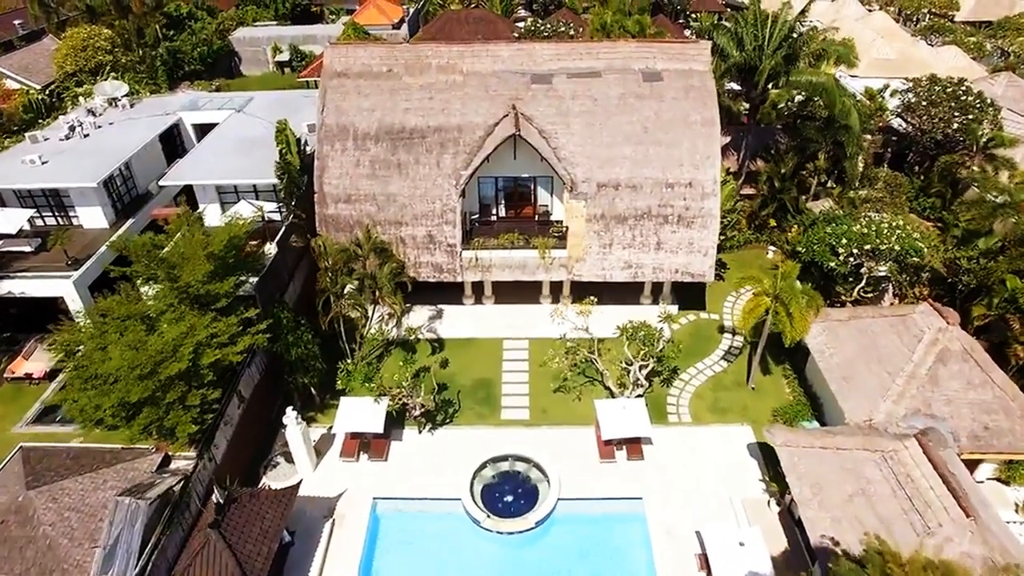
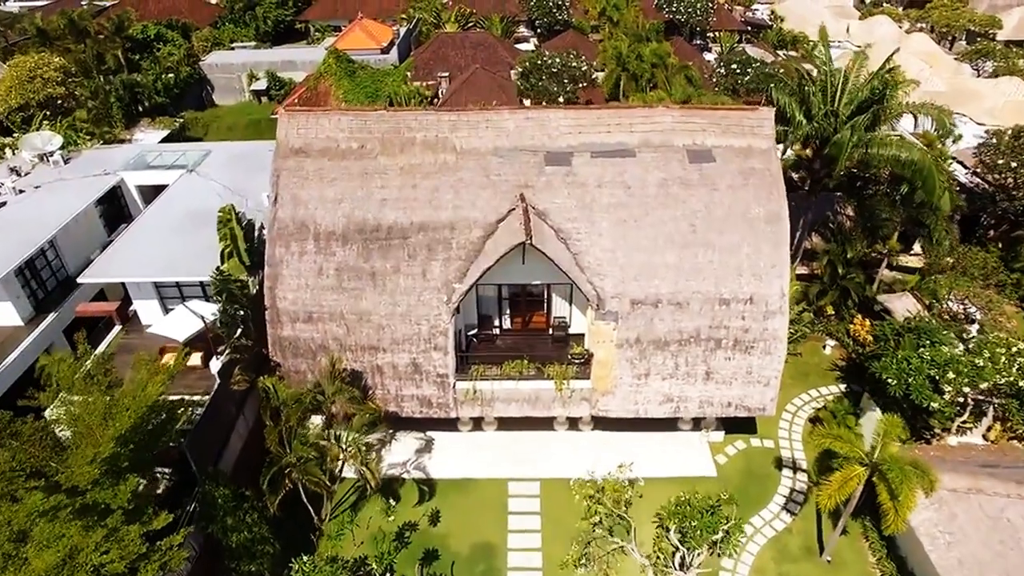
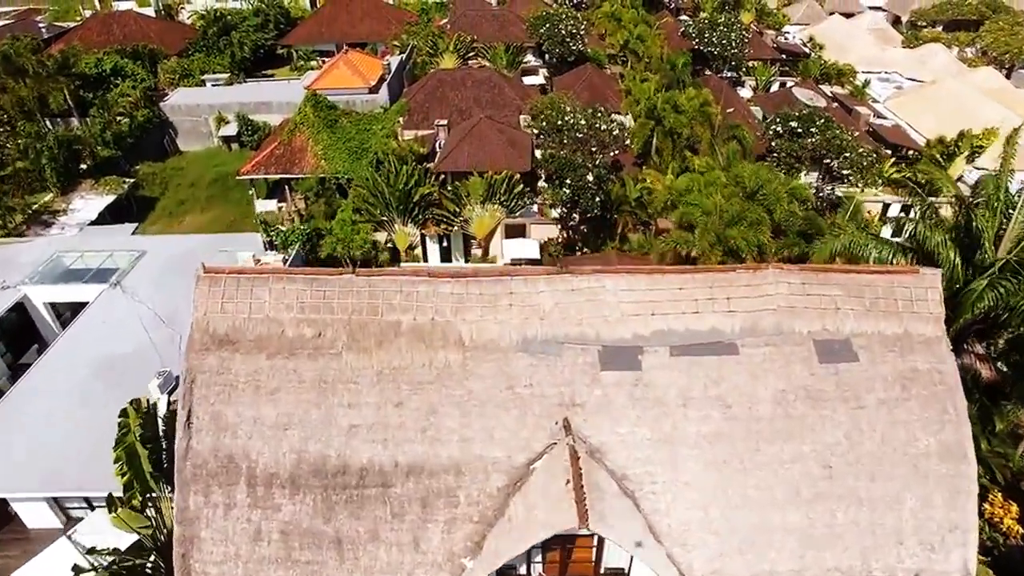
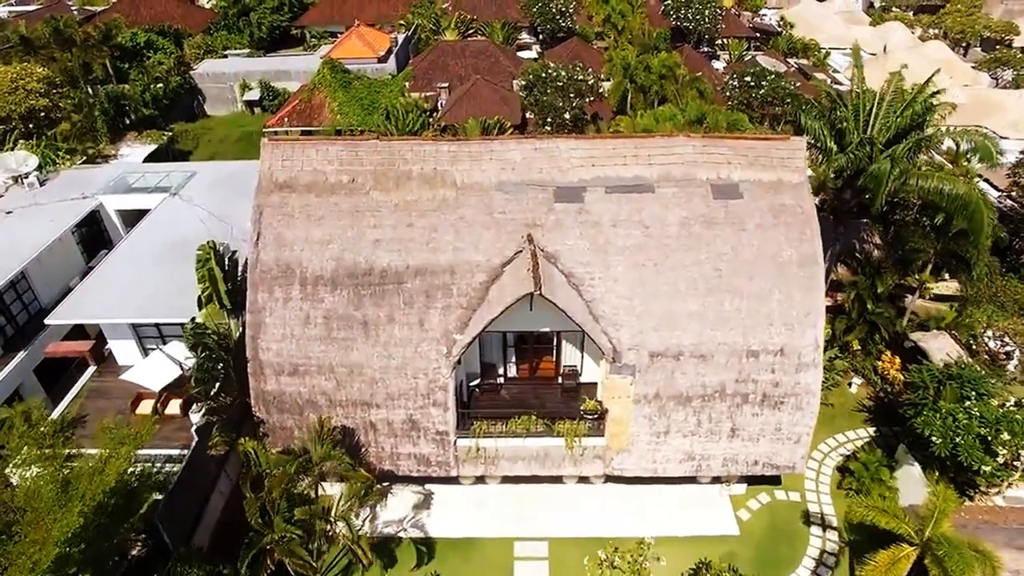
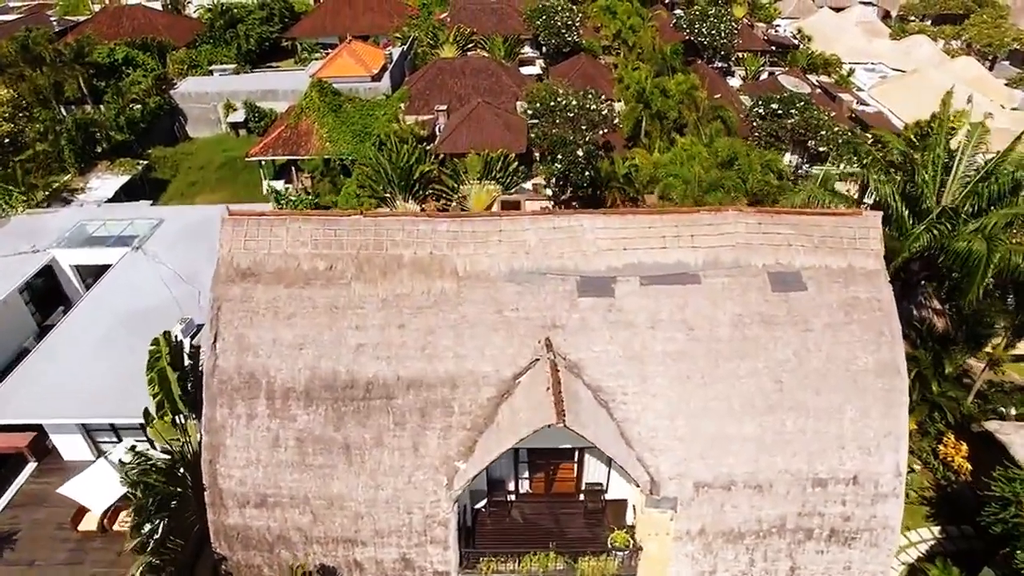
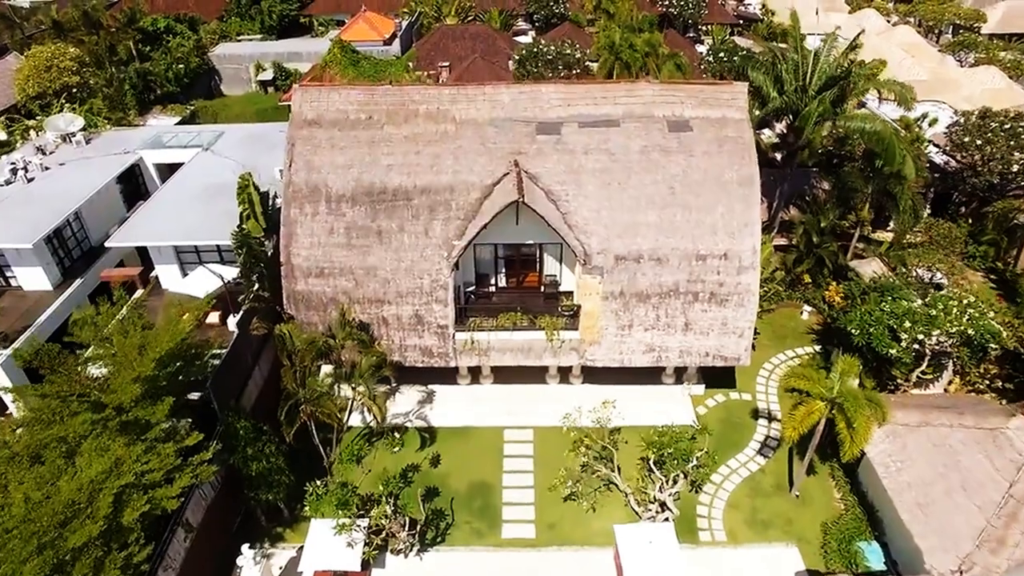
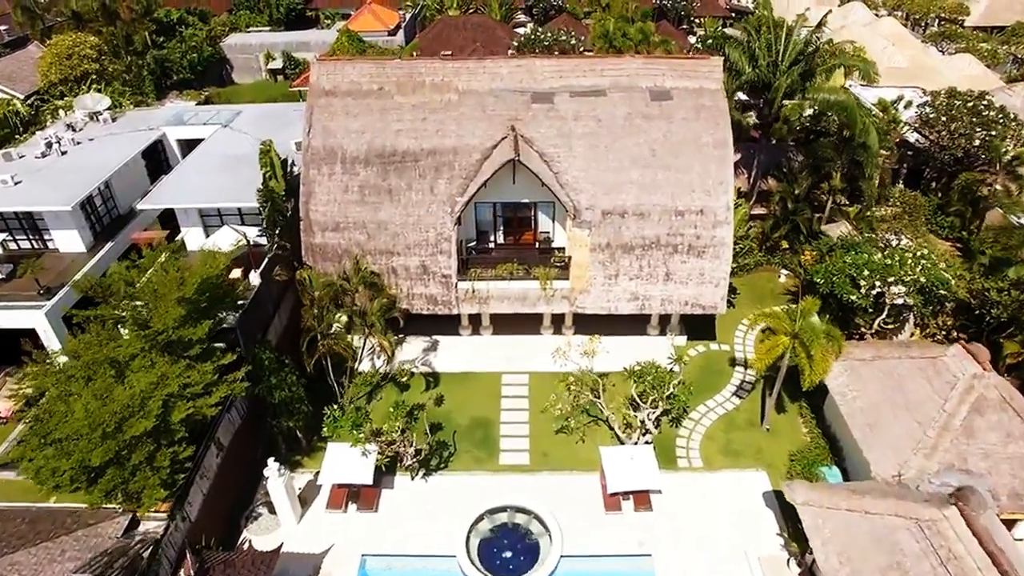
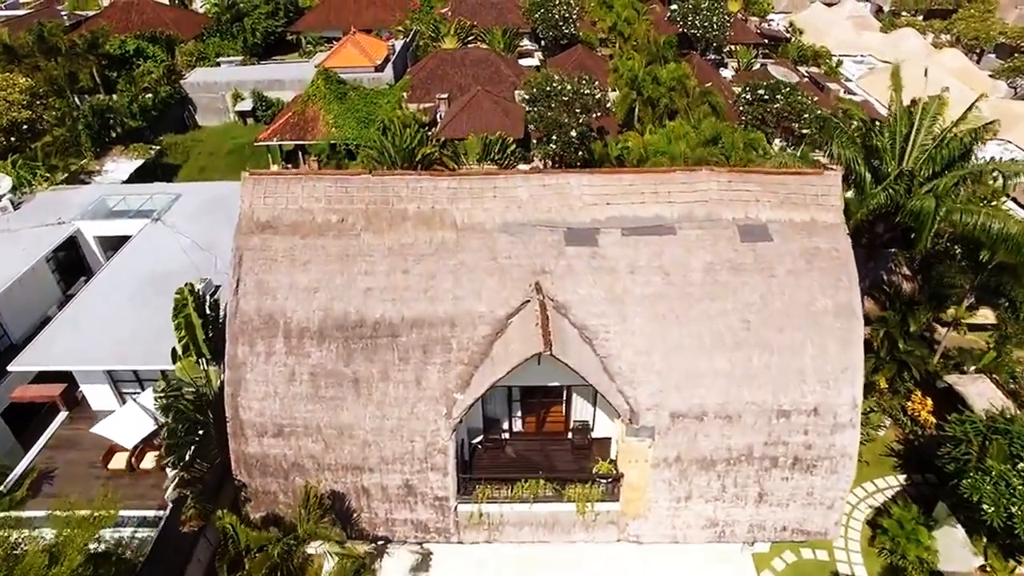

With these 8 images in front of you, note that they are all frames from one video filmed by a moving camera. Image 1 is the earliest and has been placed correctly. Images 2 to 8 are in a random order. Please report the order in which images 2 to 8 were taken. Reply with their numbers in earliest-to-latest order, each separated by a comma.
7, 6, 2, 4, 8, 5, 3
